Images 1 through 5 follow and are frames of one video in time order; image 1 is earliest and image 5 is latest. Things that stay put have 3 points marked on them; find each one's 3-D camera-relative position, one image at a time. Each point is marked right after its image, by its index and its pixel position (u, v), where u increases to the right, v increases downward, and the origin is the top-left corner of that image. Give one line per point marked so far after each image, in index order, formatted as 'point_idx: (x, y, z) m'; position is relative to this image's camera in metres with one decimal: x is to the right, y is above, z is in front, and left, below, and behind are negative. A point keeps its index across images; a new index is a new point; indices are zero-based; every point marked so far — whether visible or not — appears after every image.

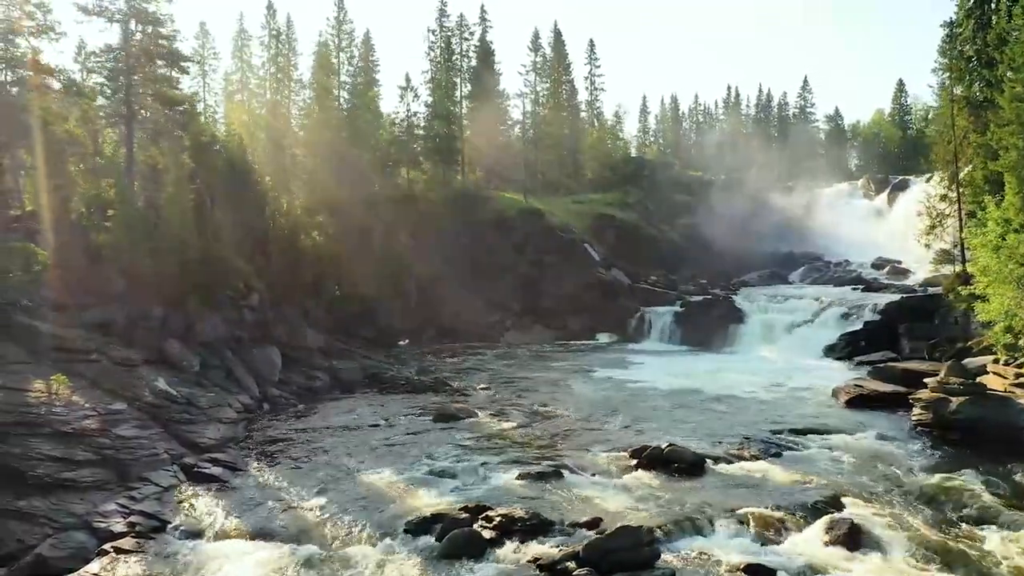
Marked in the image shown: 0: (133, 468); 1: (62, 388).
0: (-8.2, -3.9, +15.2) m
1: (-10.8, -2.4, +16.9) m
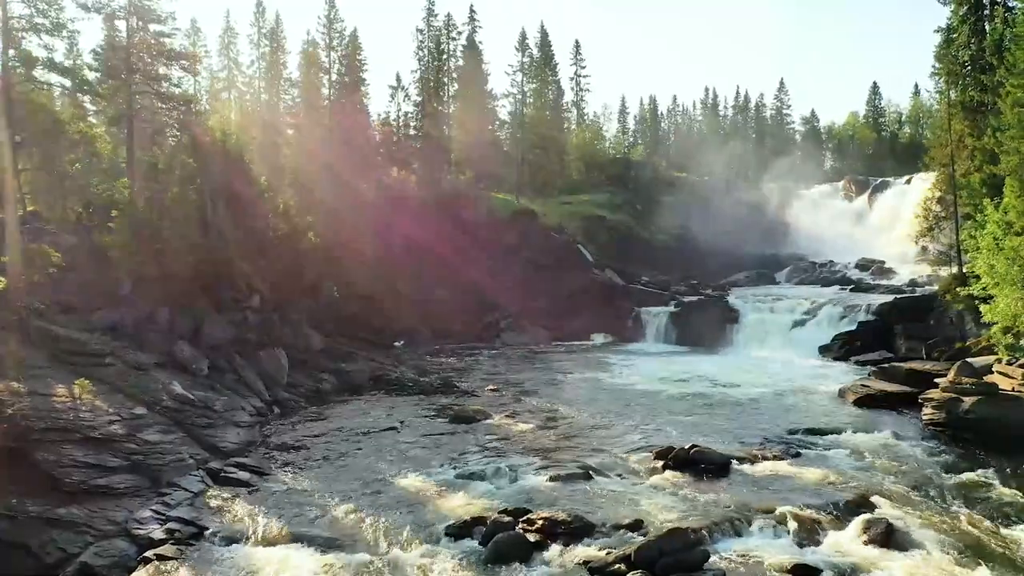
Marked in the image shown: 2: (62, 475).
0: (-7.5, -4.0, +15.1) m
1: (-10.1, -2.5, +16.7) m
2: (-8.5, -3.5, +13.3) m
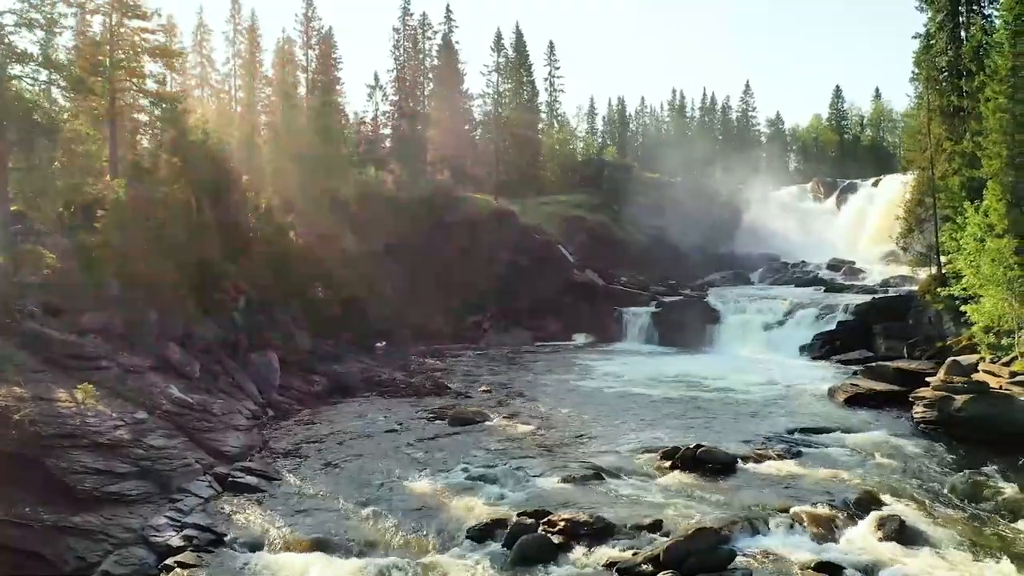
0: (-7.2, -4.0, +14.8) m
1: (-9.9, -2.5, +16.3) m
2: (-8.1, -3.6, +12.9) m
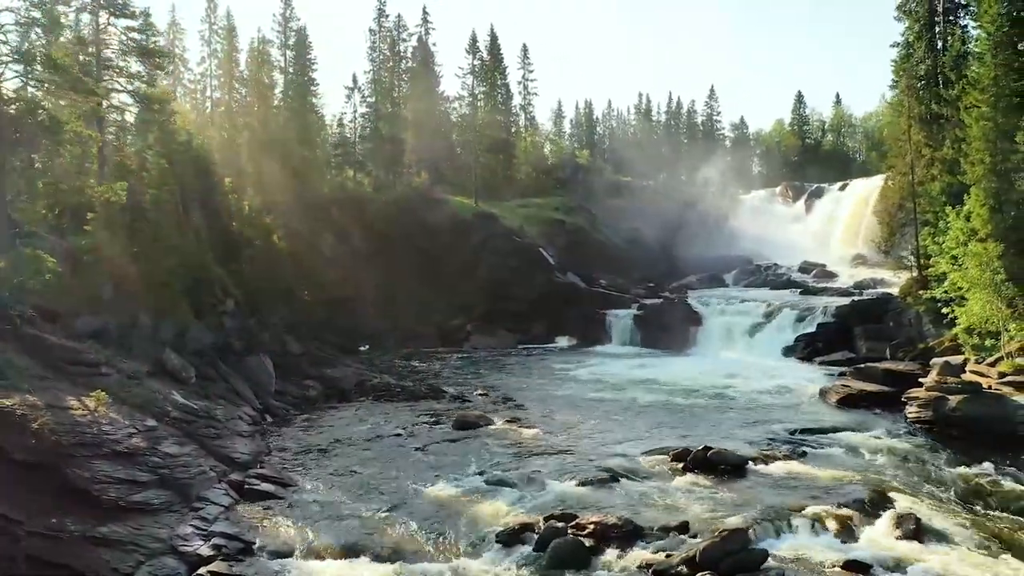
0: (-6.7, -4.1, +14.6) m
1: (-9.4, -2.6, +16.0) m
2: (-7.5, -3.7, +12.7) m
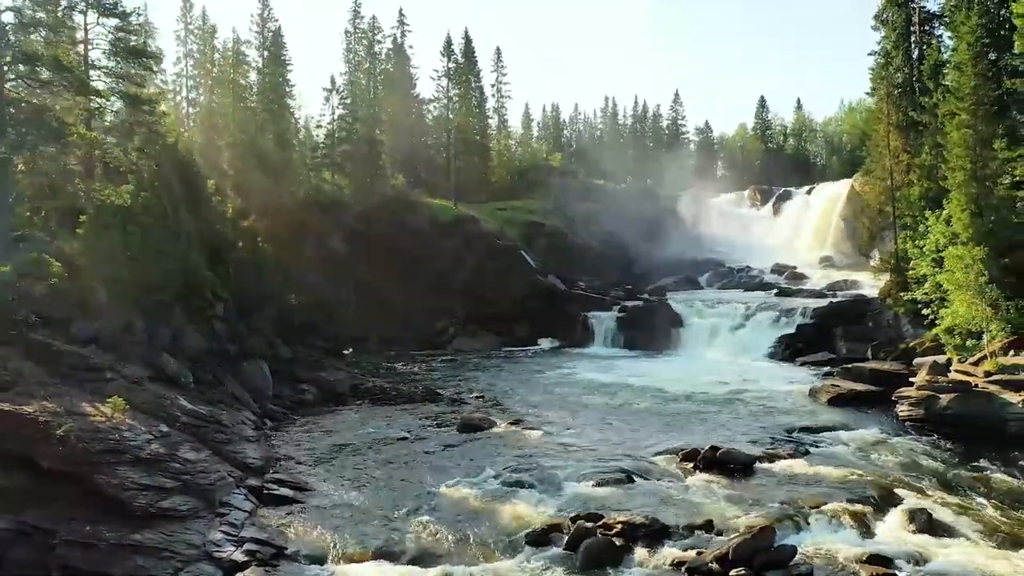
0: (-6.2, -4.2, +14.5) m
1: (-9.0, -2.8, +15.8) m
2: (-6.9, -3.8, +12.6) m
